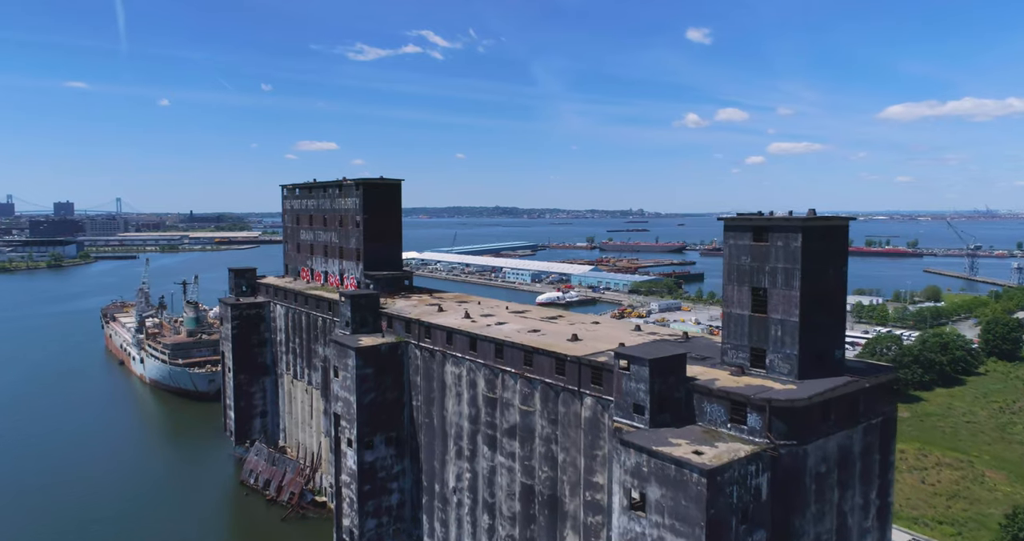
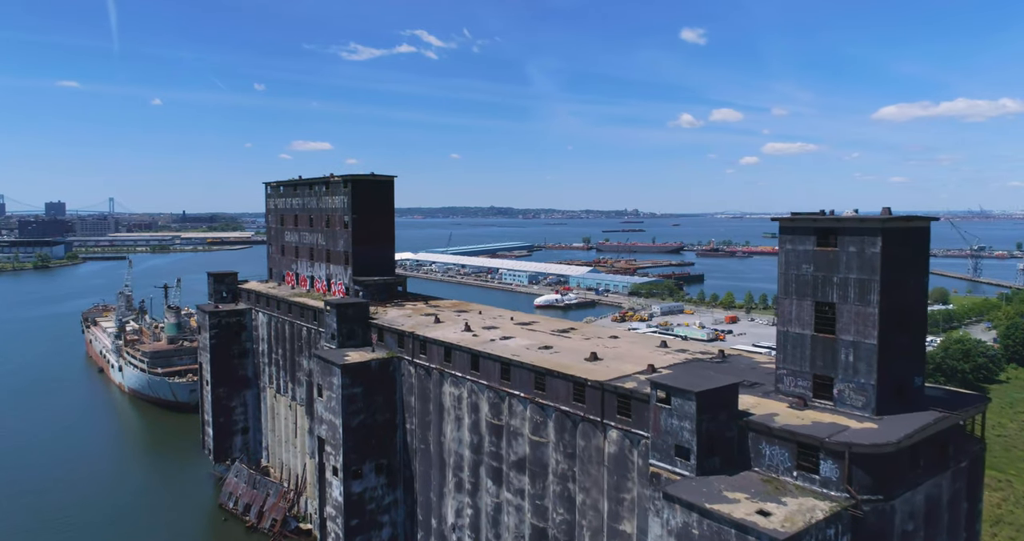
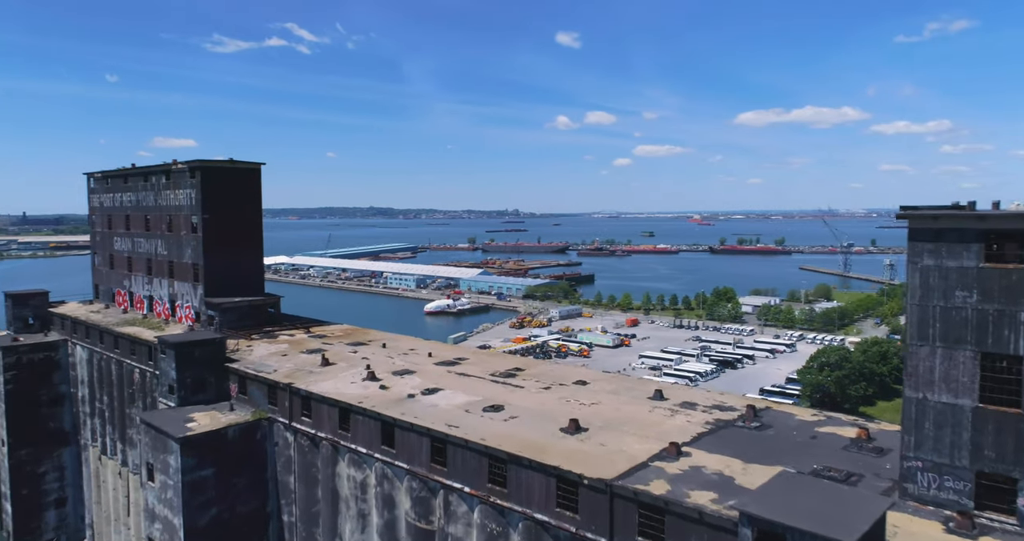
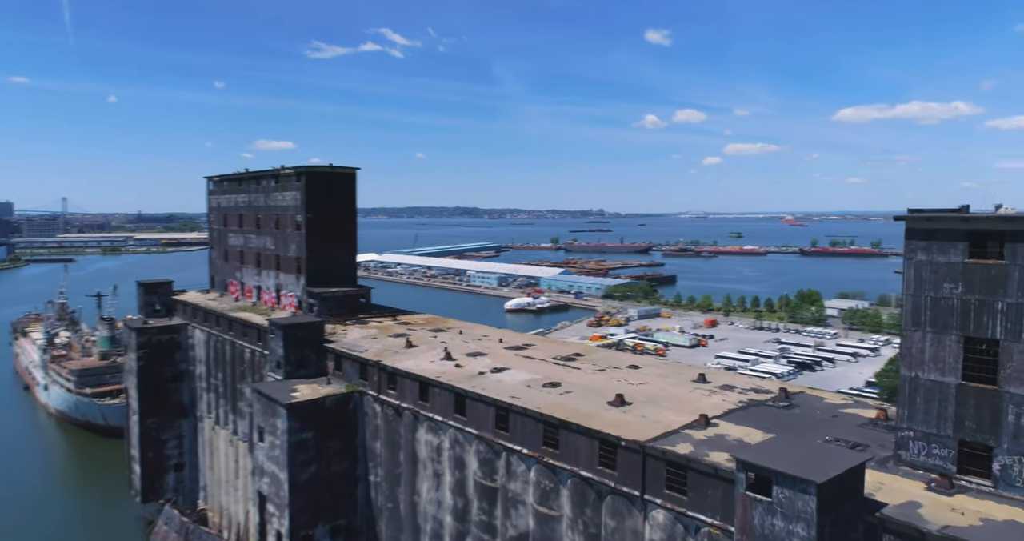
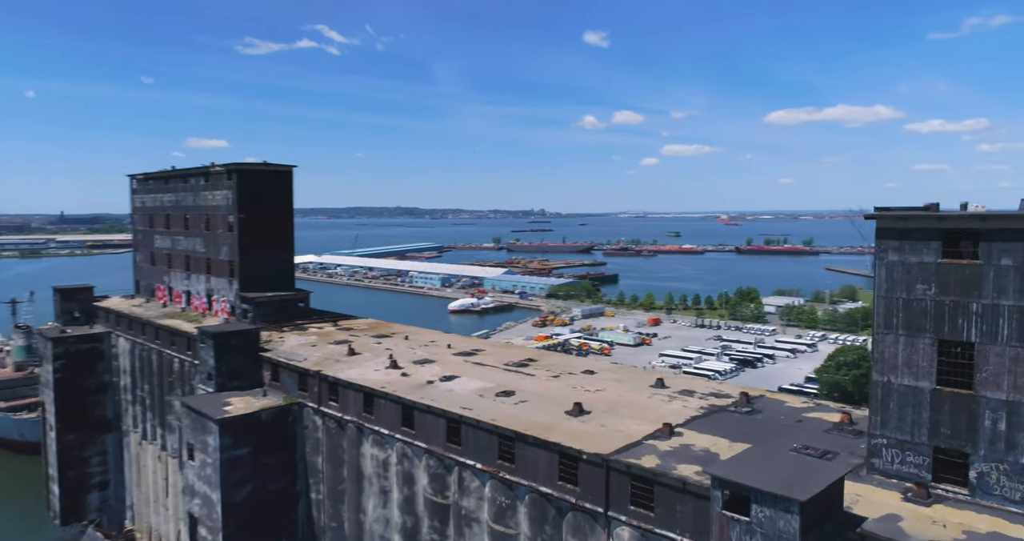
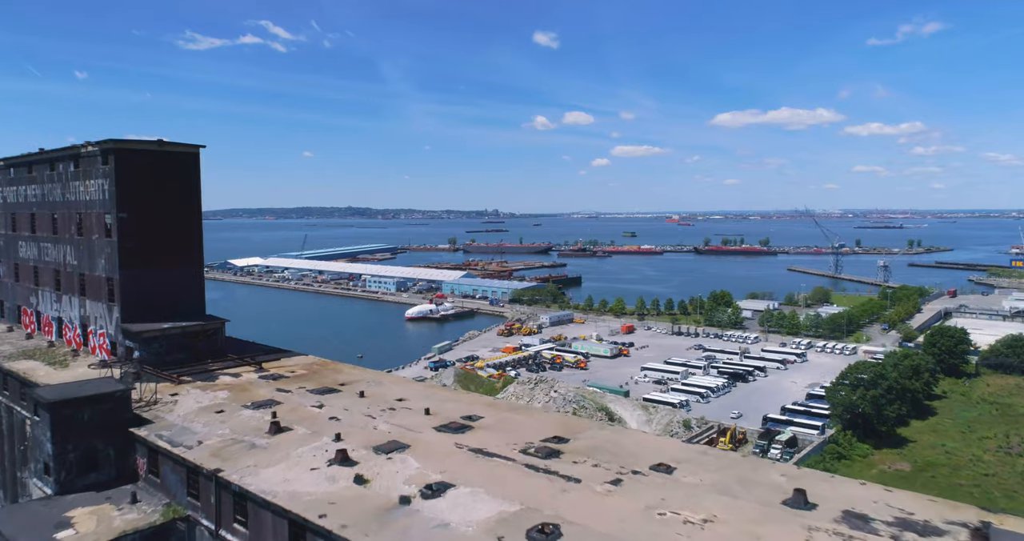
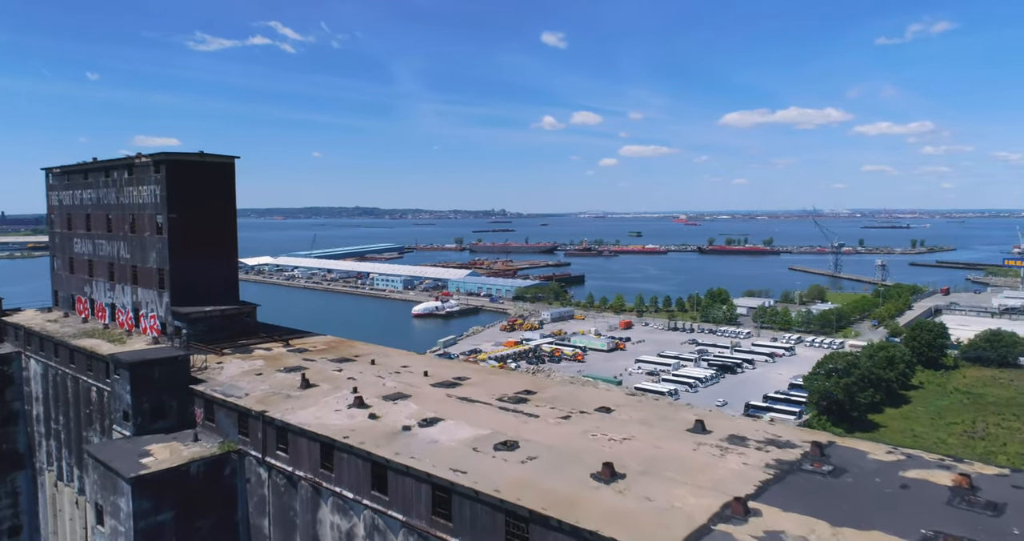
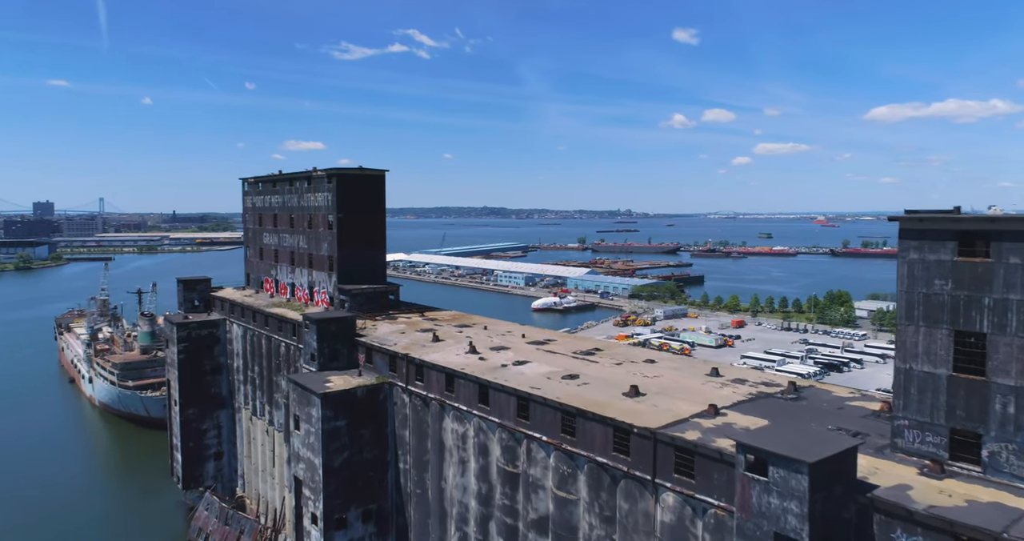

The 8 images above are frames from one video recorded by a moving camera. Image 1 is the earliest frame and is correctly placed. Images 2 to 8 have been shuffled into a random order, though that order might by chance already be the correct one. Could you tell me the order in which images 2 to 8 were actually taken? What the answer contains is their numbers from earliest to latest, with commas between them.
2, 8, 4, 5, 3, 7, 6
